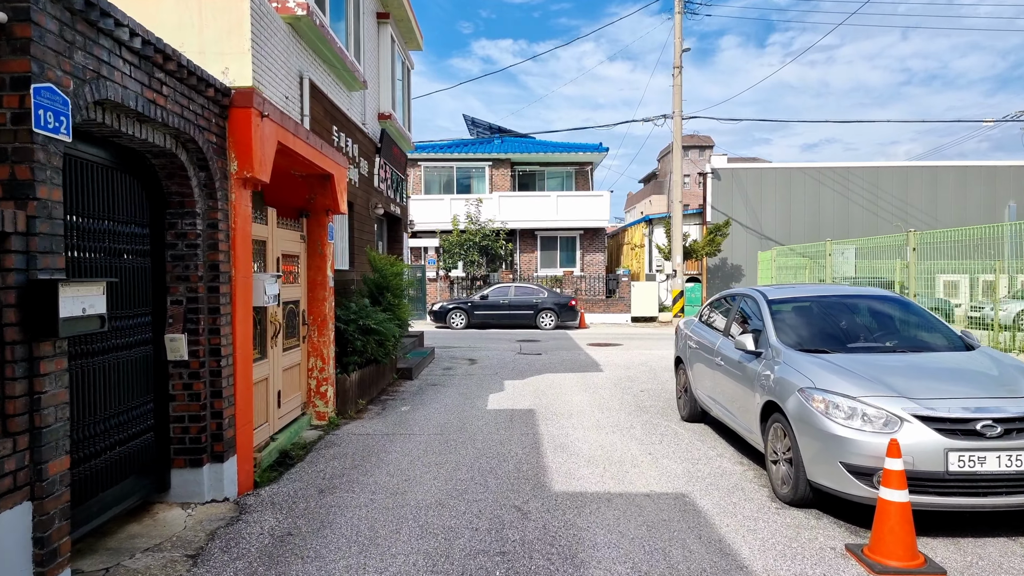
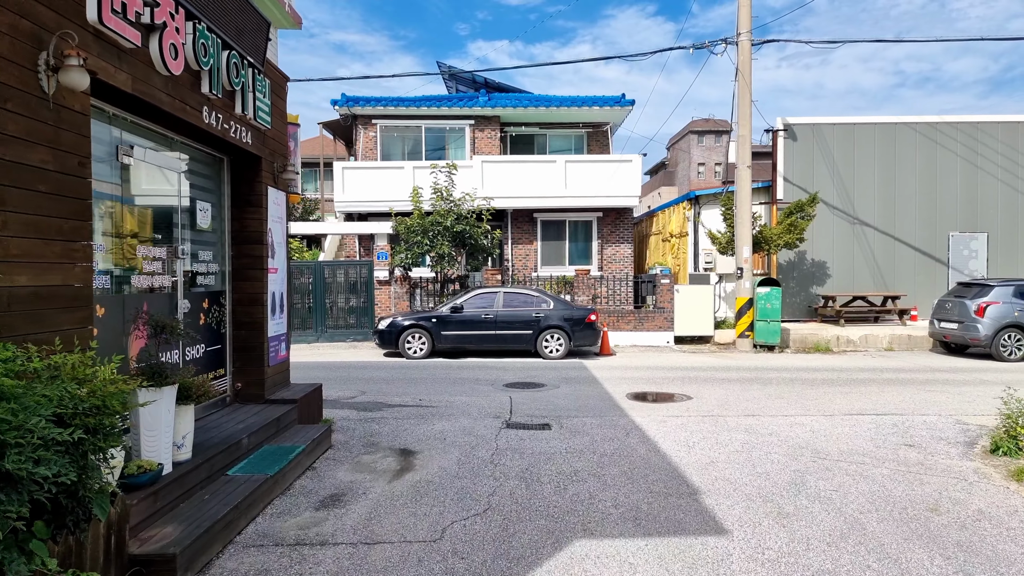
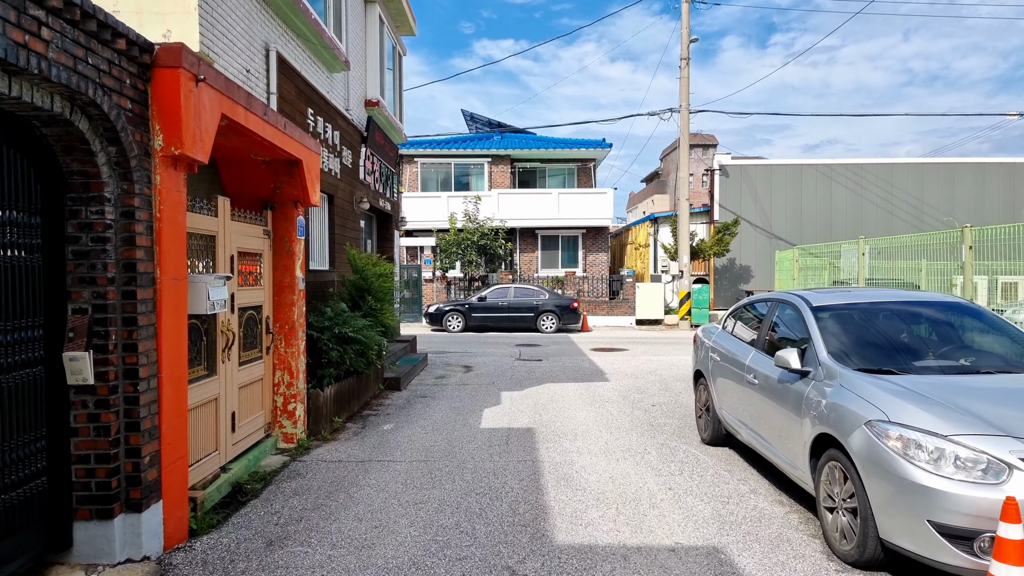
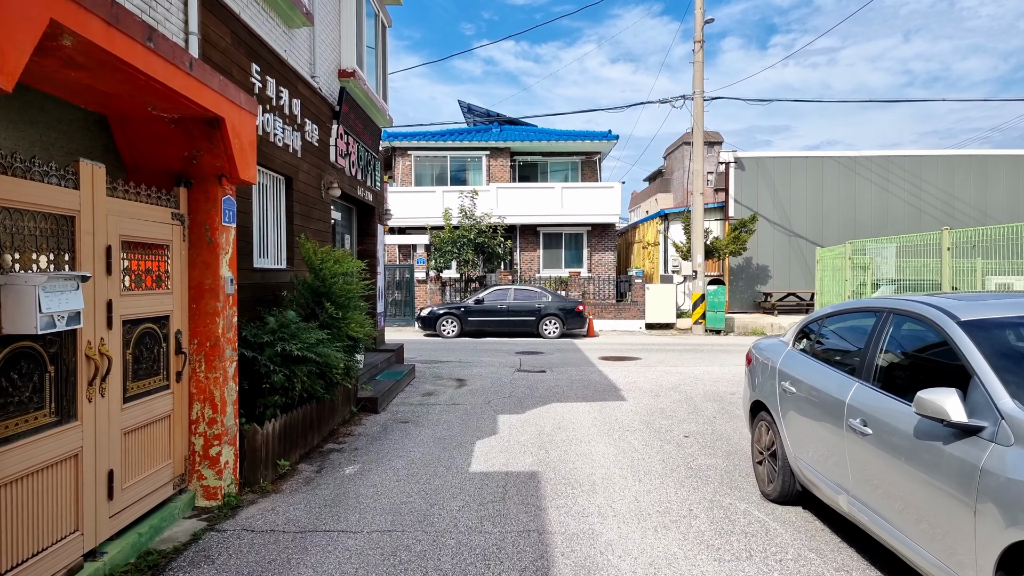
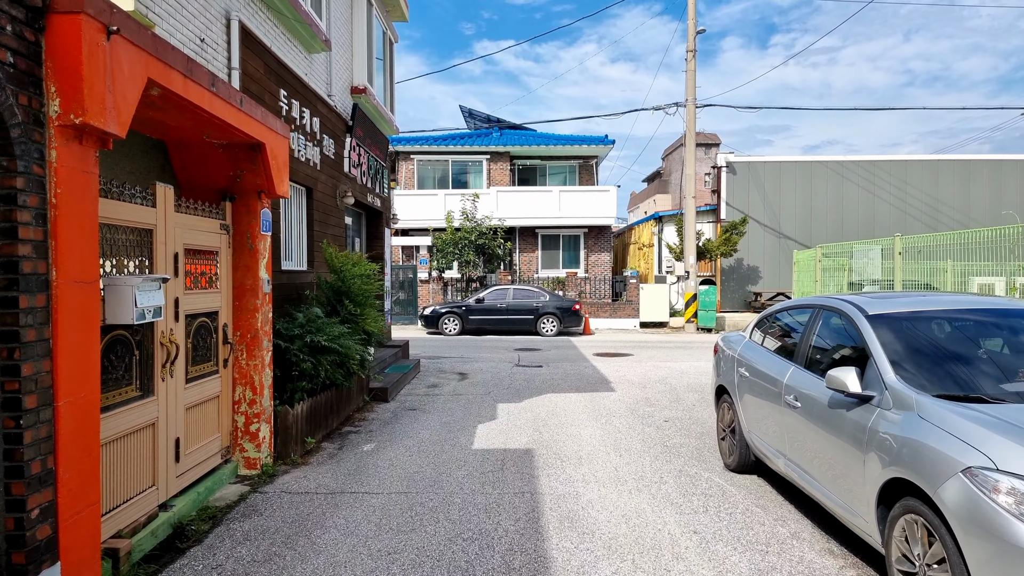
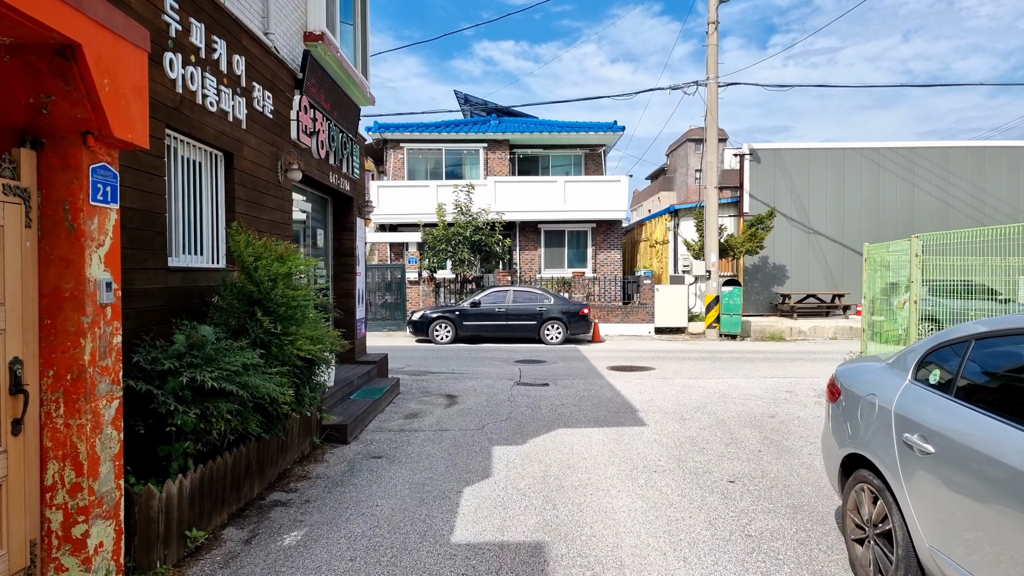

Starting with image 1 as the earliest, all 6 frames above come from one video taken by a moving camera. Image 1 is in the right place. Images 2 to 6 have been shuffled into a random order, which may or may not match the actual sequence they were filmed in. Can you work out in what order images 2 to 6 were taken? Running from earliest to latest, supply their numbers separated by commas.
3, 5, 4, 6, 2
